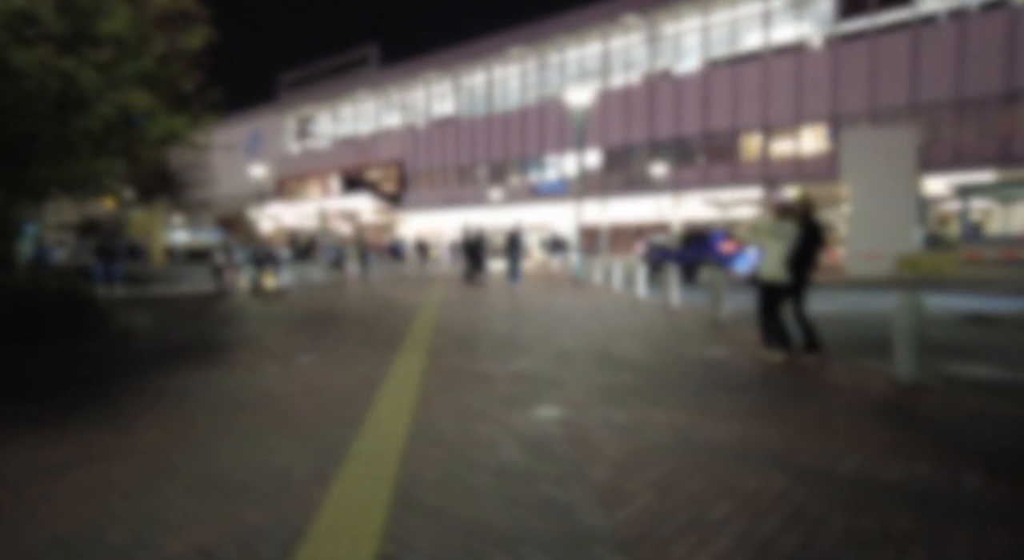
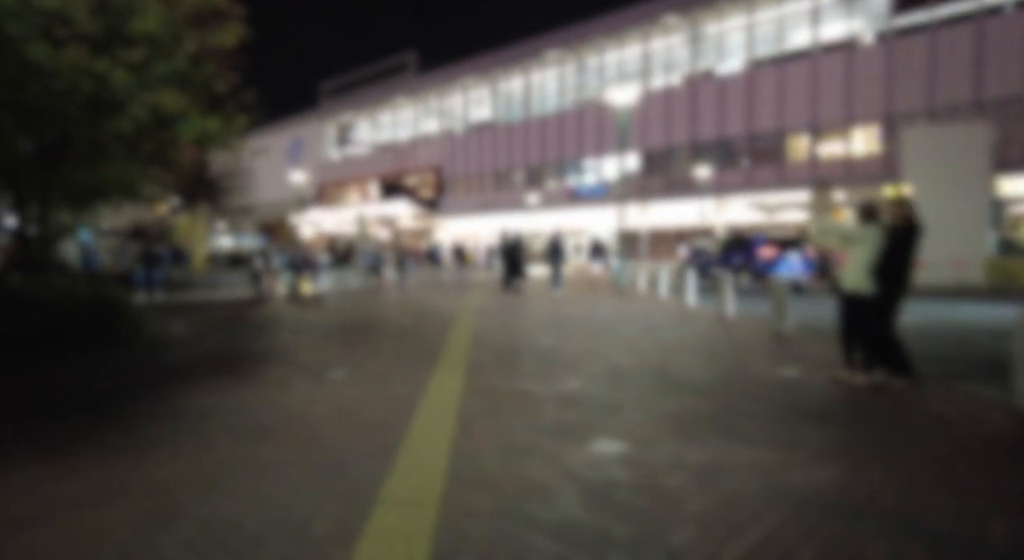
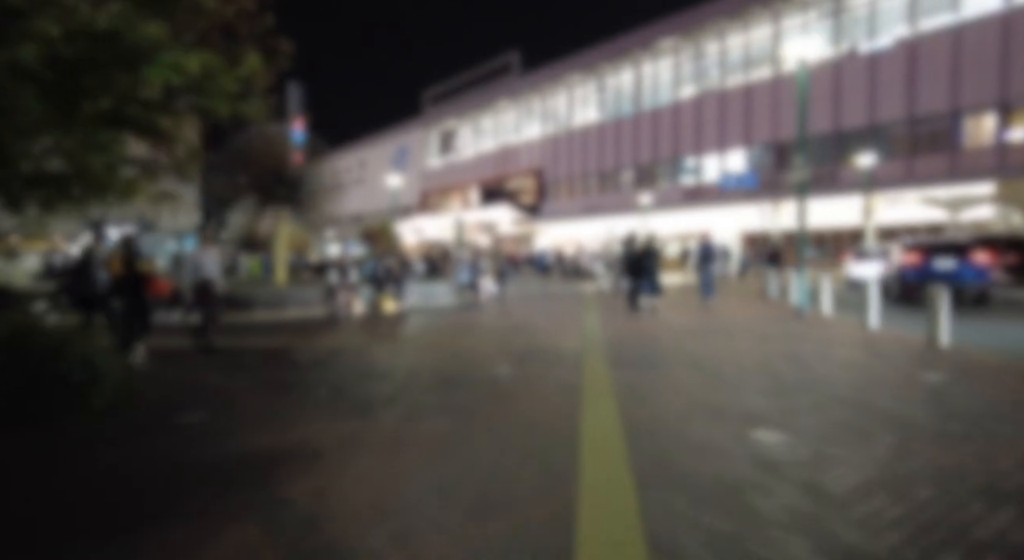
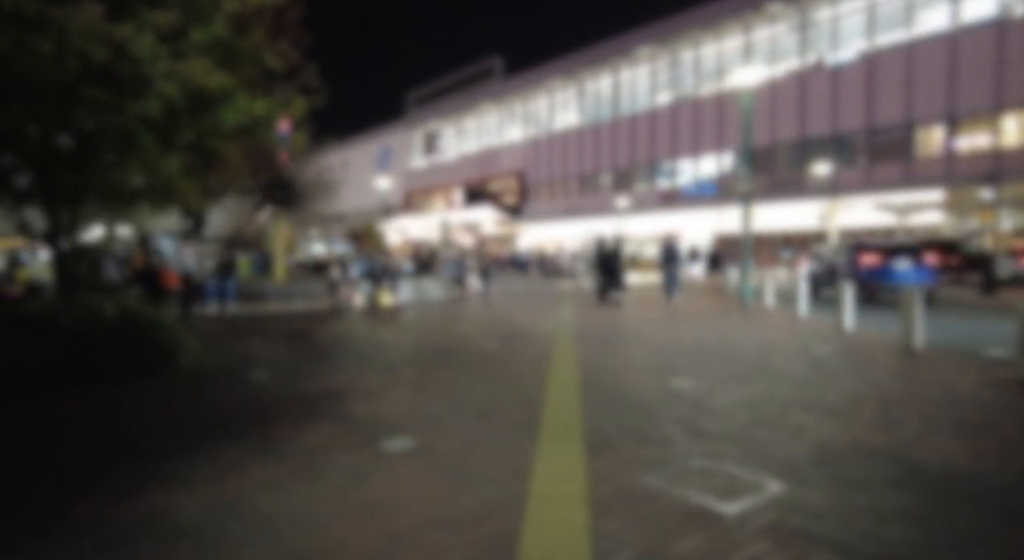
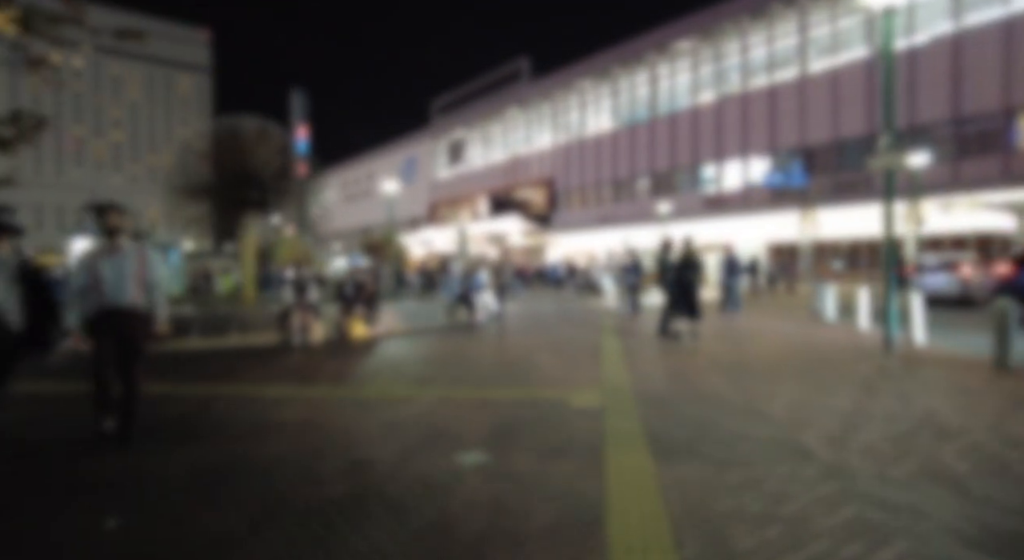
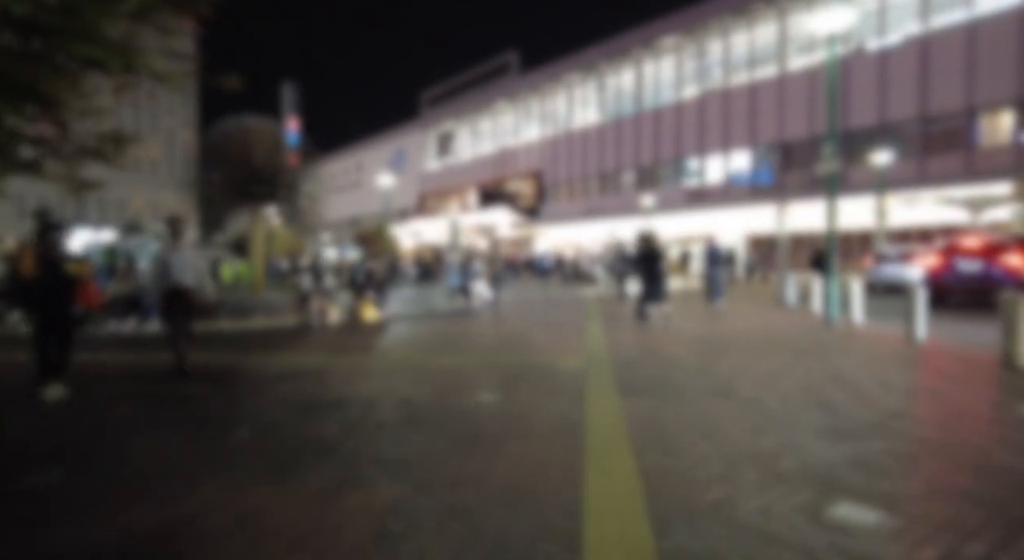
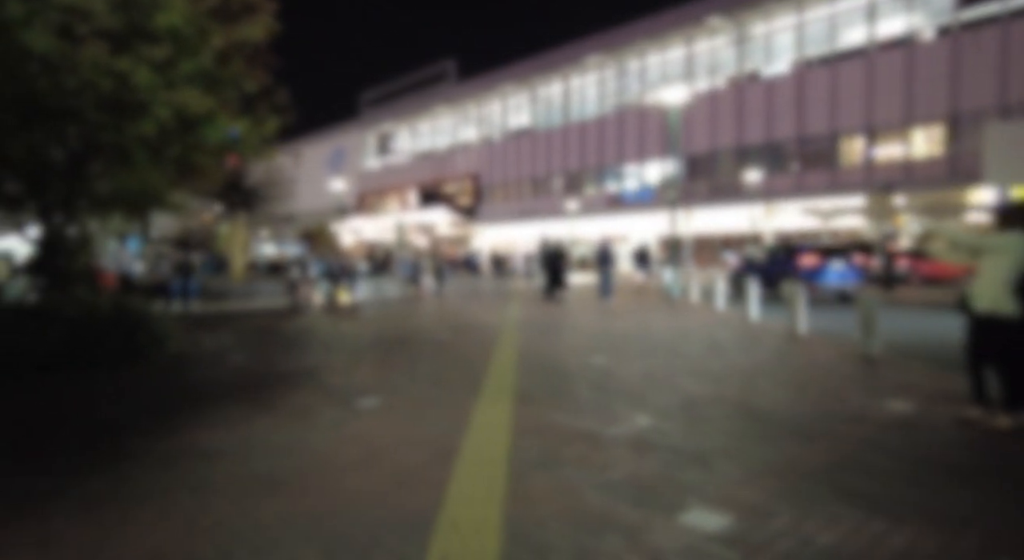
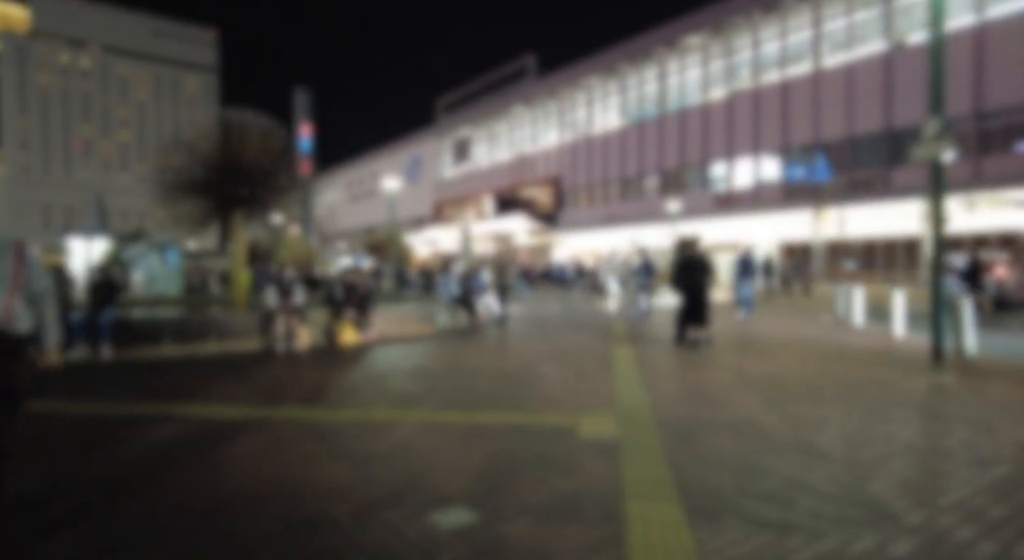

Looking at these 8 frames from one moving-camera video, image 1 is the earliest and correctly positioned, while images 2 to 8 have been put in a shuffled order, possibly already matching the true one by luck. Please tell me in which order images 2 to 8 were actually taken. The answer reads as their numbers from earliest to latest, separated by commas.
2, 7, 4, 3, 6, 5, 8
